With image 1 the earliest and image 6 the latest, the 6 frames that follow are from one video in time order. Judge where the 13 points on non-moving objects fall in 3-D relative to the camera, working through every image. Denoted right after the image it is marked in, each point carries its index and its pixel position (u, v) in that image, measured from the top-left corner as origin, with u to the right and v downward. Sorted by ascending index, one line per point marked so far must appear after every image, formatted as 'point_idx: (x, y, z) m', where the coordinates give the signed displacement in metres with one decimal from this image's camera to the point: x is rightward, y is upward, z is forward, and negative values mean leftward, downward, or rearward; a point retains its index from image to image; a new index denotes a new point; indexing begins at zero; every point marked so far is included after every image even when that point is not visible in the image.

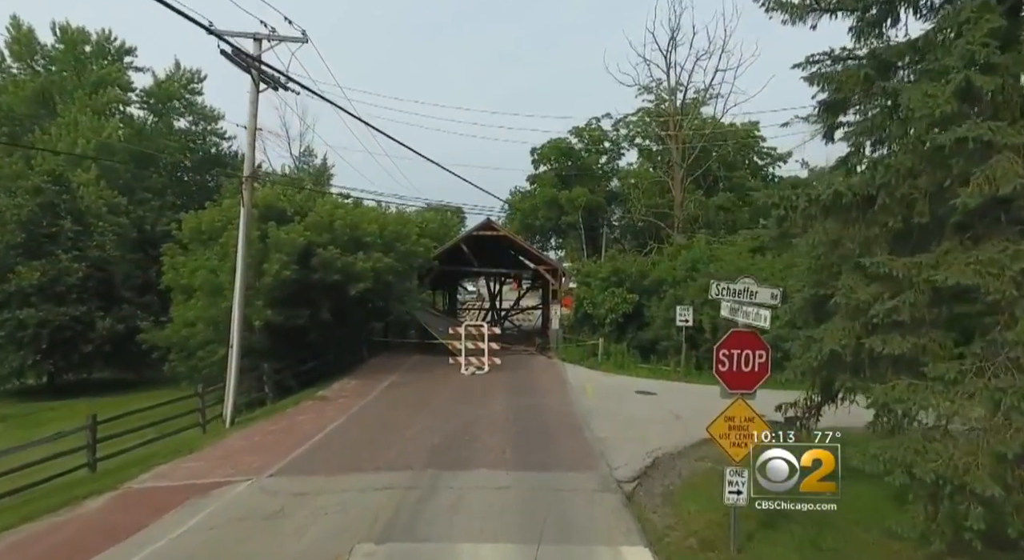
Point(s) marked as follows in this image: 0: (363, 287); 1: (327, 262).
0: (-4.3, -0.2, +18.3) m
1: (-5.2, +0.5, +17.8) m
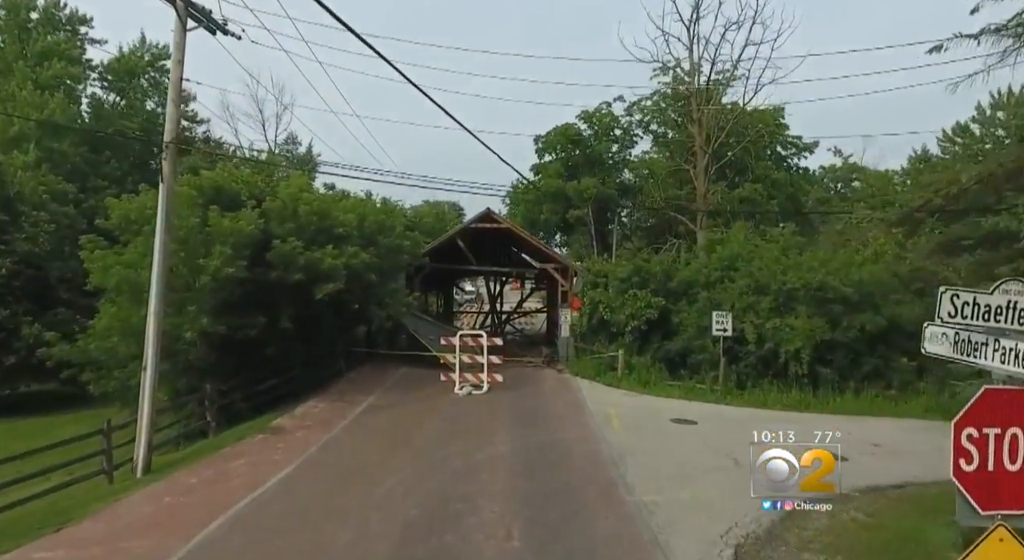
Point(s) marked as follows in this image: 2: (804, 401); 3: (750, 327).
0: (-4.1, -0.2, +14.8) m
1: (-5.0, +0.5, +14.3) m
2: (+7.6, -3.1, +16.6) m
3: (+6.5, -1.3, +17.6) m
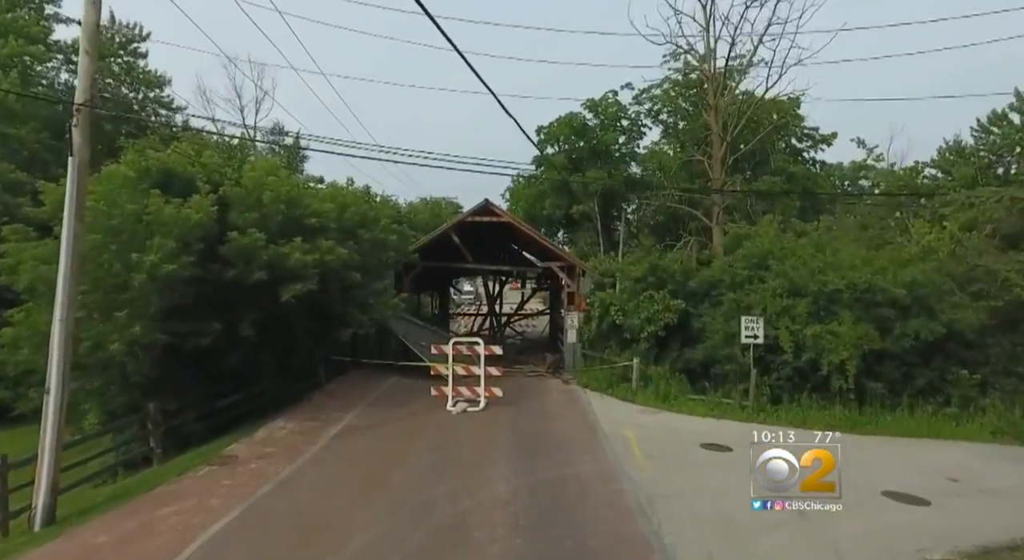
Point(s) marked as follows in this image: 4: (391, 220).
0: (-4.1, -0.2, +12.5) m
1: (-5.0, +0.6, +12.1) m
2: (+7.6, -3.1, +14.4) m
3: (+6.5, -1.3, +15.4) m
4: (-3.4, +1.7, +18.2) m
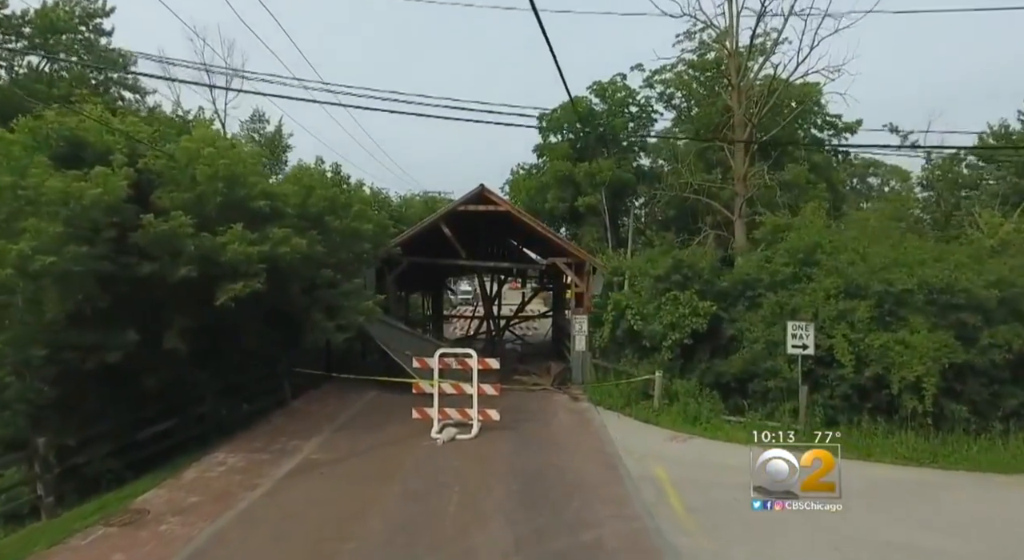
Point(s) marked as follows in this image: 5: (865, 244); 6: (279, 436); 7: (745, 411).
0: (-4.1, -0.1, +9.8) m
1: (-5.0, +0.6, +9.3) m
2: (+7.6, -3.1, +11.7) m
3: (+6.5, -1.2, +12.7) m
4: (-3.5, +1.8, +15.5) m
5: (+7.8, +0.8, +14.3) m
6: (-4.4, -2.9, +12.1) m
7: (+5.1, -2.9, +14.2) m
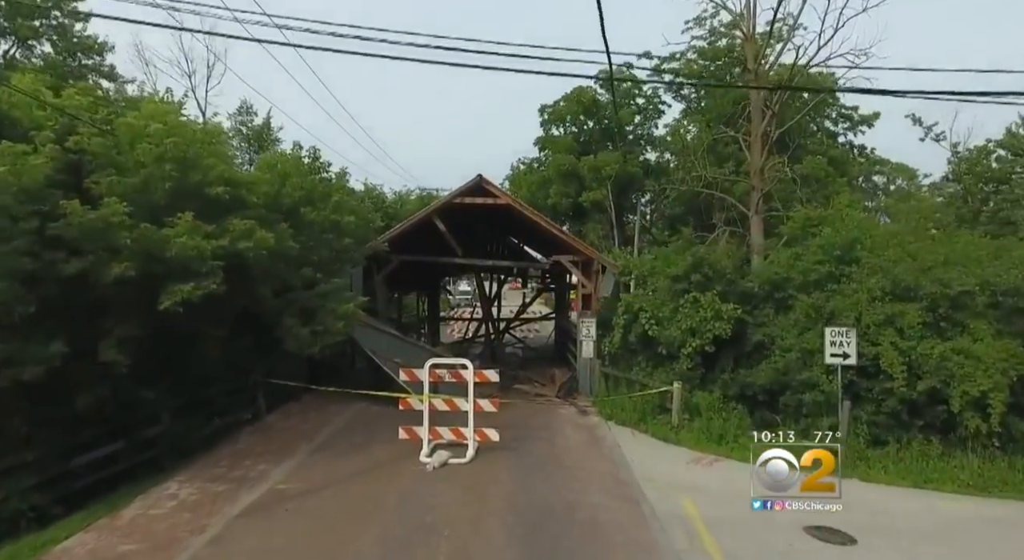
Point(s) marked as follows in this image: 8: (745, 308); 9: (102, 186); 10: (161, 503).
0: (-4.1, -0.1, +8.2) m
1: (-5.0, +0.6, +7.7) m
2: (+7.6, -3.1, +10.1) m
3: (+6.5, -1.2, +11.1) m
4: (-3.4, +1.8, +13.9) m
5: (+7.9, +0.8, +12.7) m
6: (-4.4, -2.9, +10.5) m
7: (+5.2, -2.9, +12.6) m
8: (+5.0, -0.6, +13.6) m
9: (-5.3, +1.2, +8.3) m
10: (-4.7, -3.0, +8.6) m
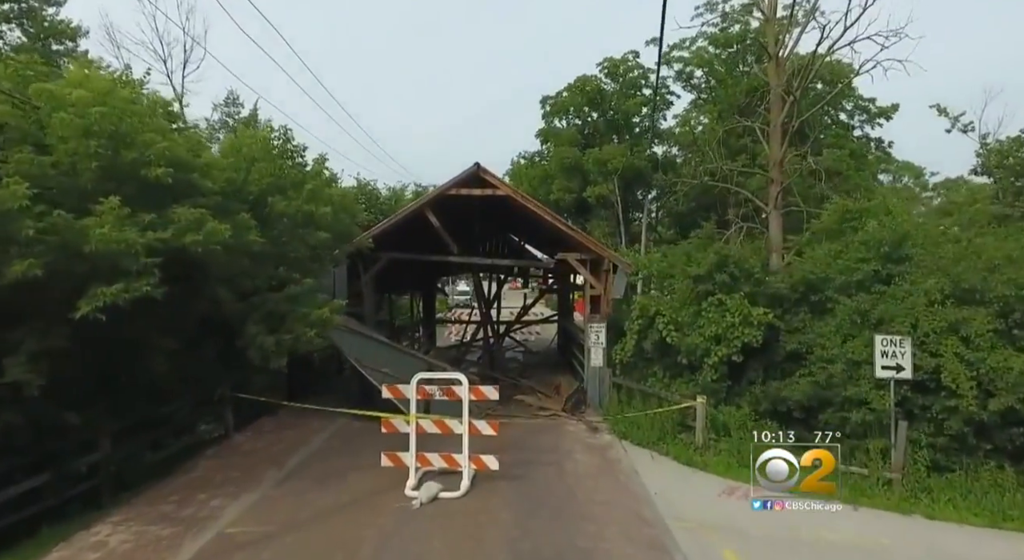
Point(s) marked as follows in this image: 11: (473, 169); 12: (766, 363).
0: (-4.1, -0.1, +6.6) m
1: (-5.0, +0.6, +6.1) m
2: (+7.7, -3.1, +8.5) m
3: (+6.6, -1.2, +9.5) m
4: (-3.4, +1.8, +12.3) m
5: (+7.9, +0.8, +11.1) m
6: (-4.3, -2.9, +8.9) m
7: (+5.2, -2.9, +11.0) m
8: (+5.0, -0.6, +12.0) m
9: (-5.3, +1.2, +6.8) m
10: (-4.7, -3.0, +7.0) m
11: (-0.9, +2.6, +15.3) m
12: (+4.8, -1.6, +12.0) m
